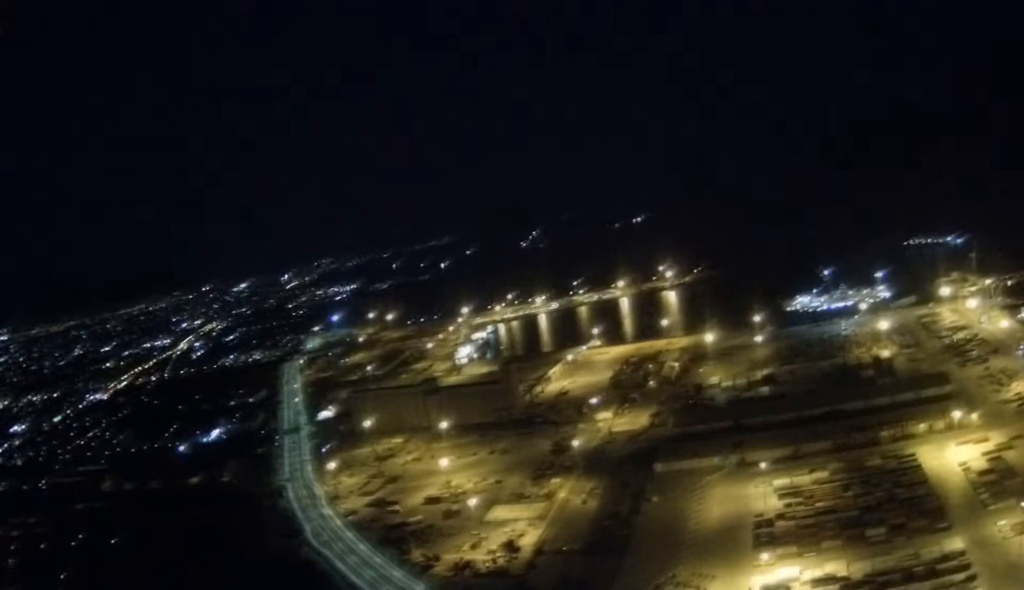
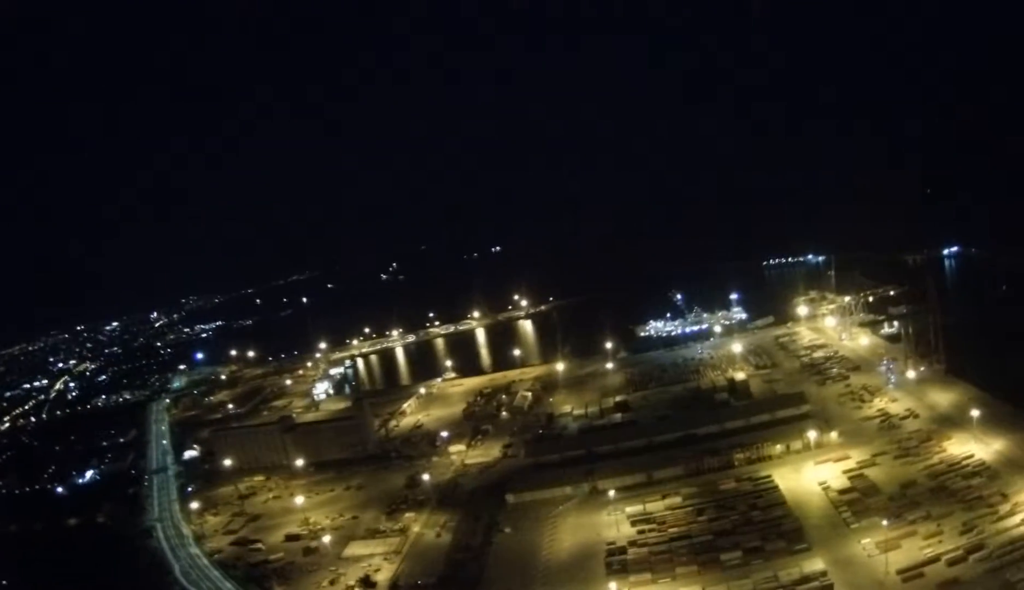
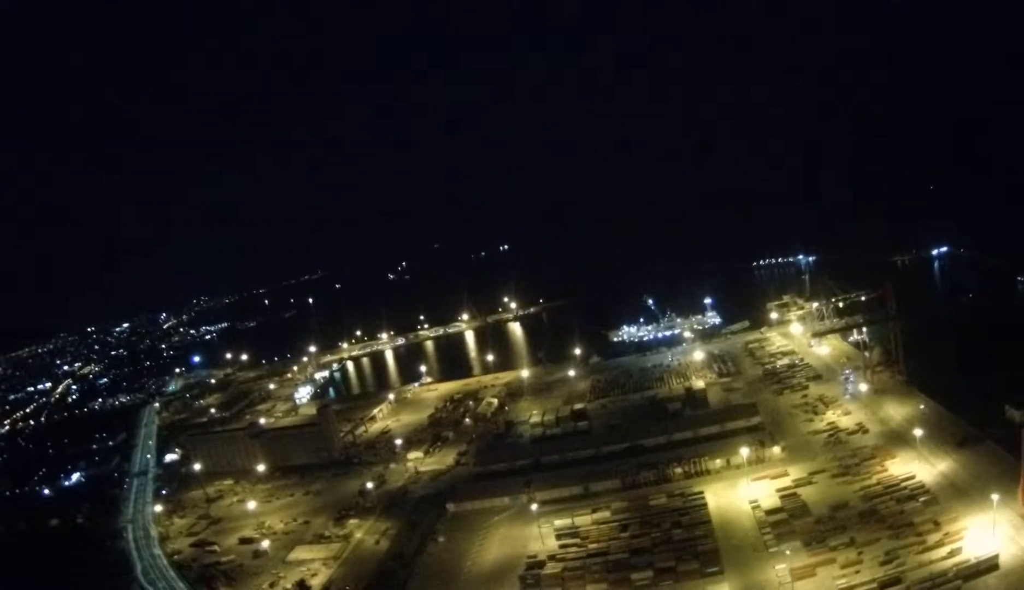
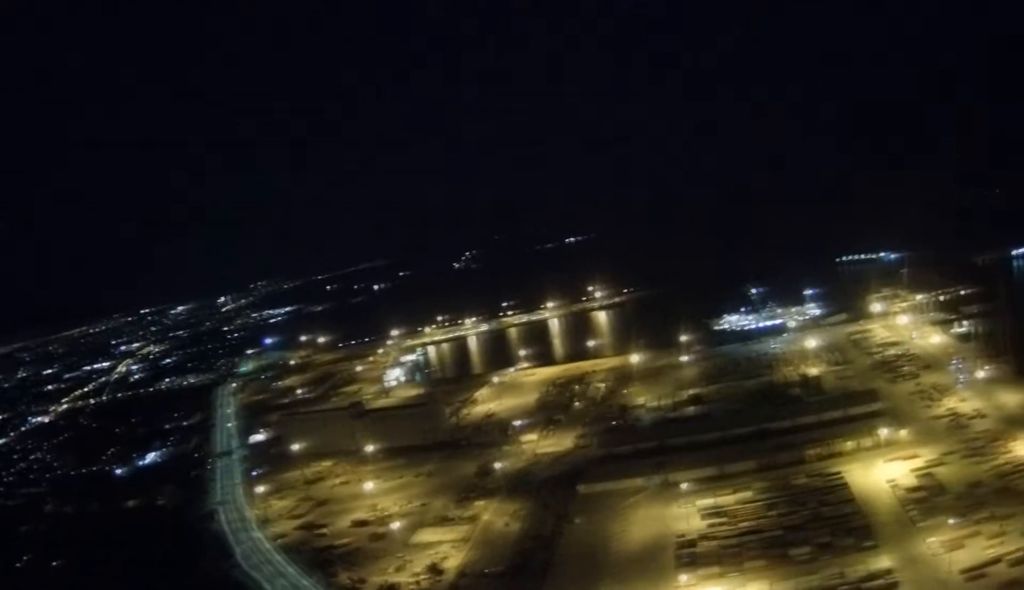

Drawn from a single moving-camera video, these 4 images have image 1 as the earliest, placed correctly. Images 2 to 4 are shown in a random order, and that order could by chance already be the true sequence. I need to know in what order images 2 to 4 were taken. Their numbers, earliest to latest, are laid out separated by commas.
4, 2, 3
